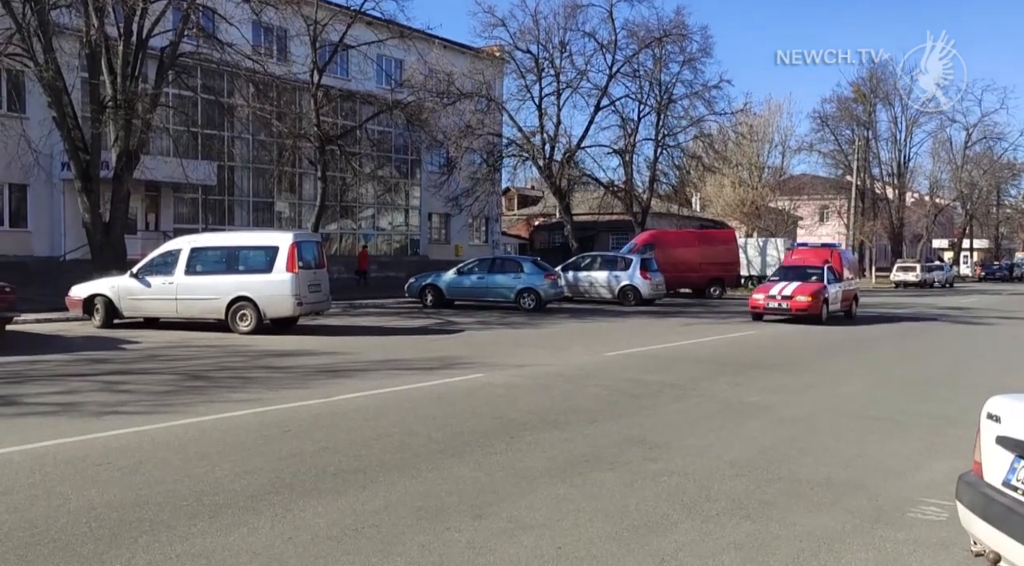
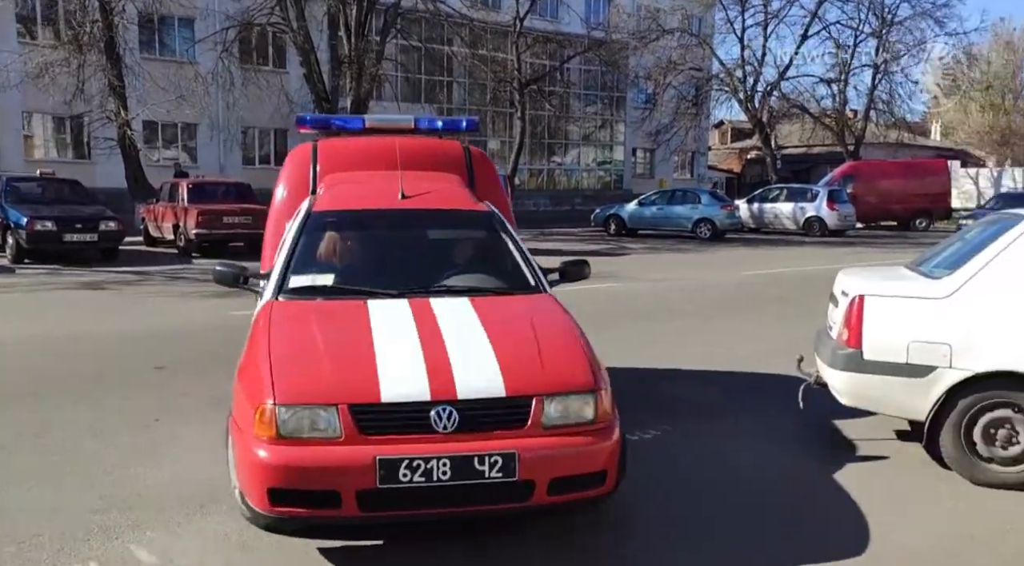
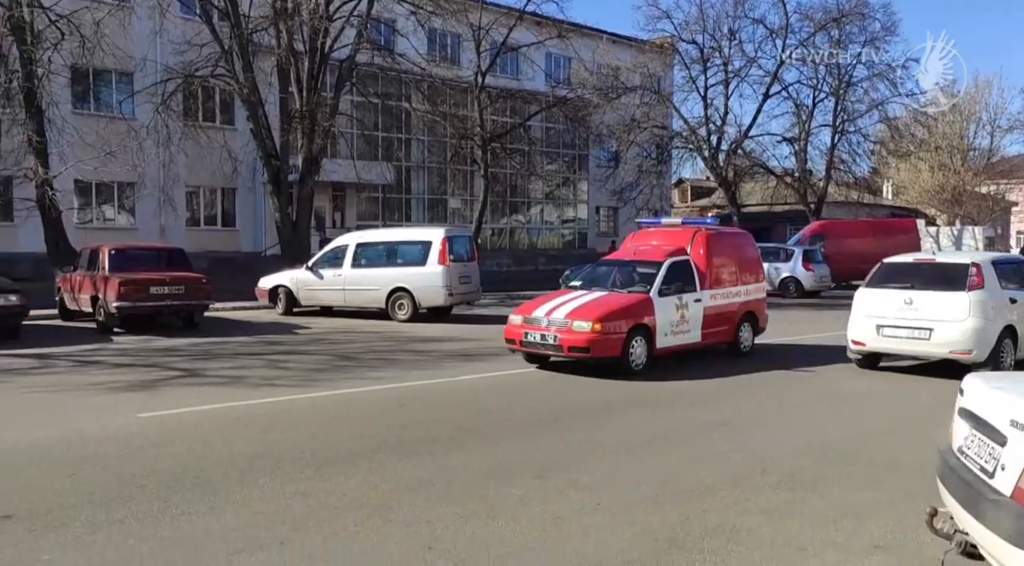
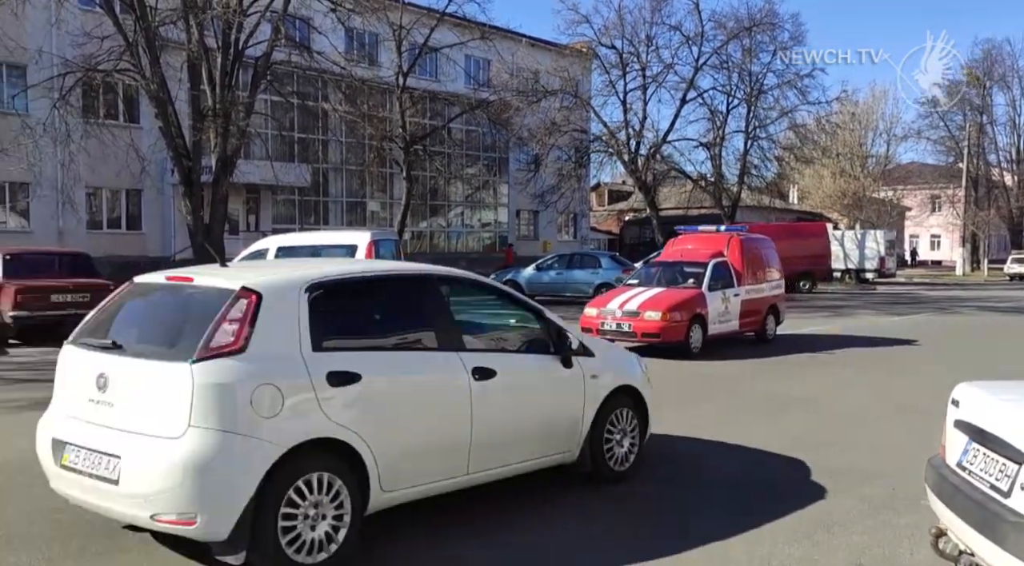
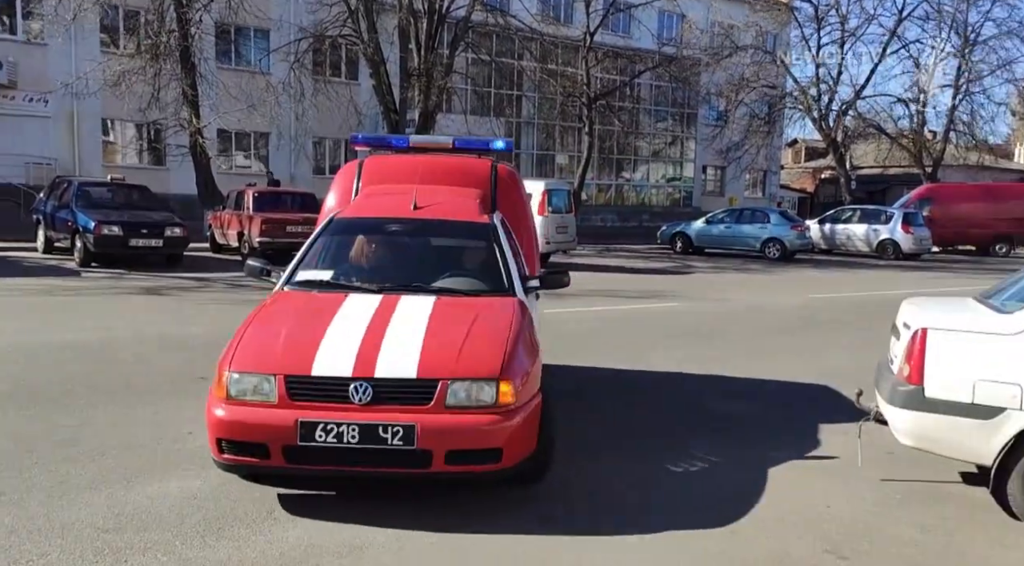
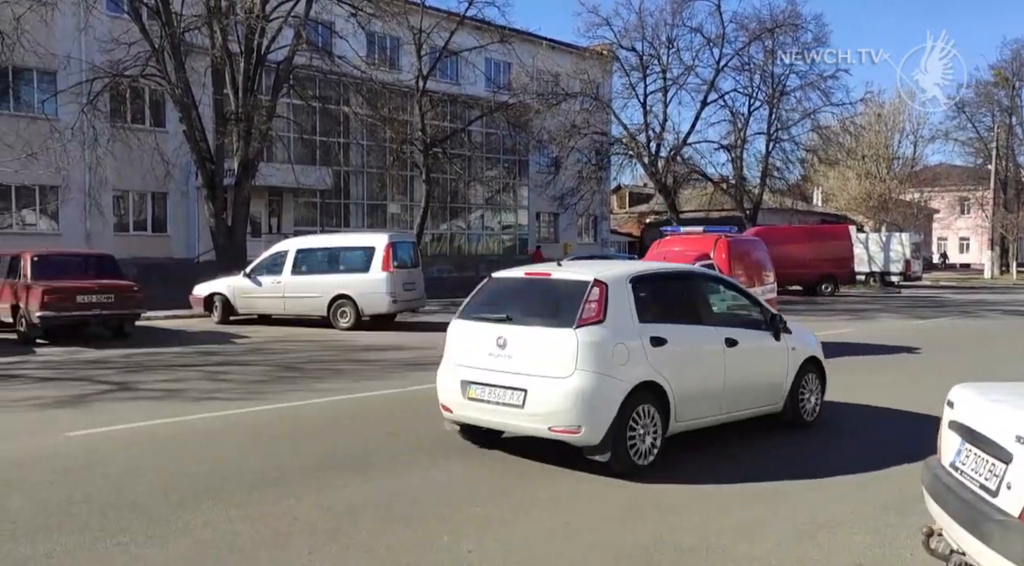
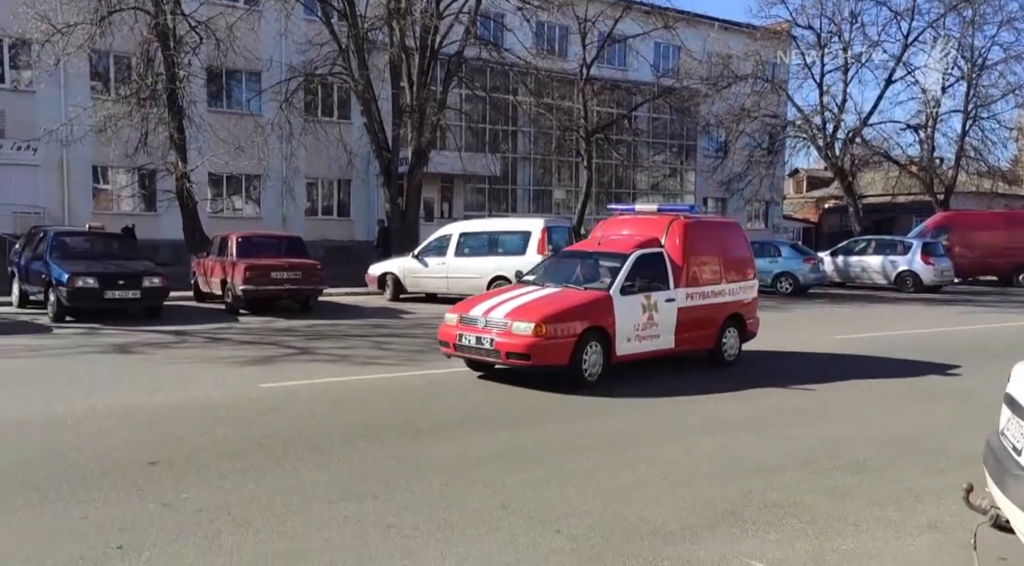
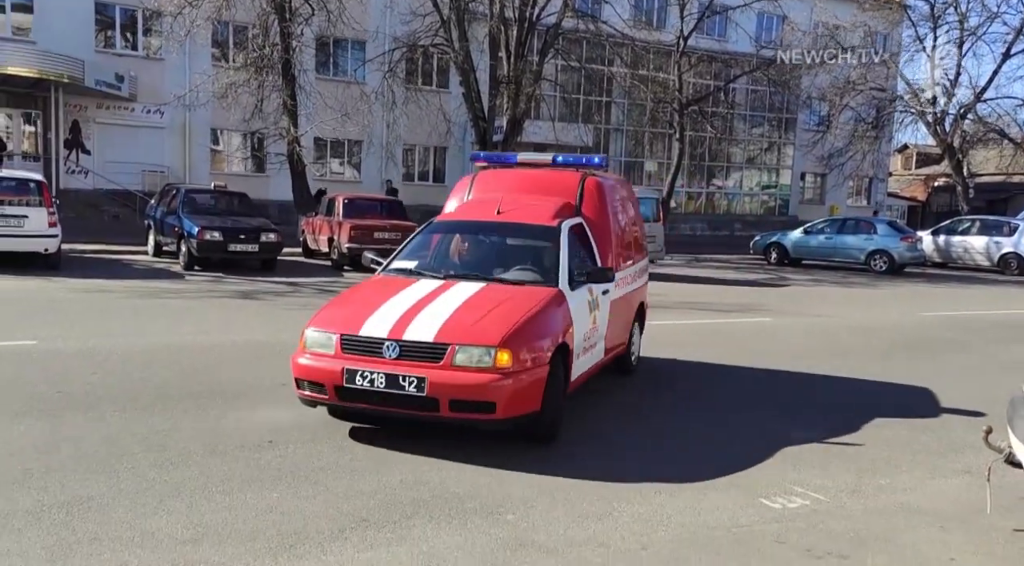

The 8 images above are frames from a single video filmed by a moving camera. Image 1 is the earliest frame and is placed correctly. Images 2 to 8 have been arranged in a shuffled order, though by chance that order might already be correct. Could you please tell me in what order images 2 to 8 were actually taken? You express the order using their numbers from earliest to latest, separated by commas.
4, 6, 3, 7, 8, 5, 2
